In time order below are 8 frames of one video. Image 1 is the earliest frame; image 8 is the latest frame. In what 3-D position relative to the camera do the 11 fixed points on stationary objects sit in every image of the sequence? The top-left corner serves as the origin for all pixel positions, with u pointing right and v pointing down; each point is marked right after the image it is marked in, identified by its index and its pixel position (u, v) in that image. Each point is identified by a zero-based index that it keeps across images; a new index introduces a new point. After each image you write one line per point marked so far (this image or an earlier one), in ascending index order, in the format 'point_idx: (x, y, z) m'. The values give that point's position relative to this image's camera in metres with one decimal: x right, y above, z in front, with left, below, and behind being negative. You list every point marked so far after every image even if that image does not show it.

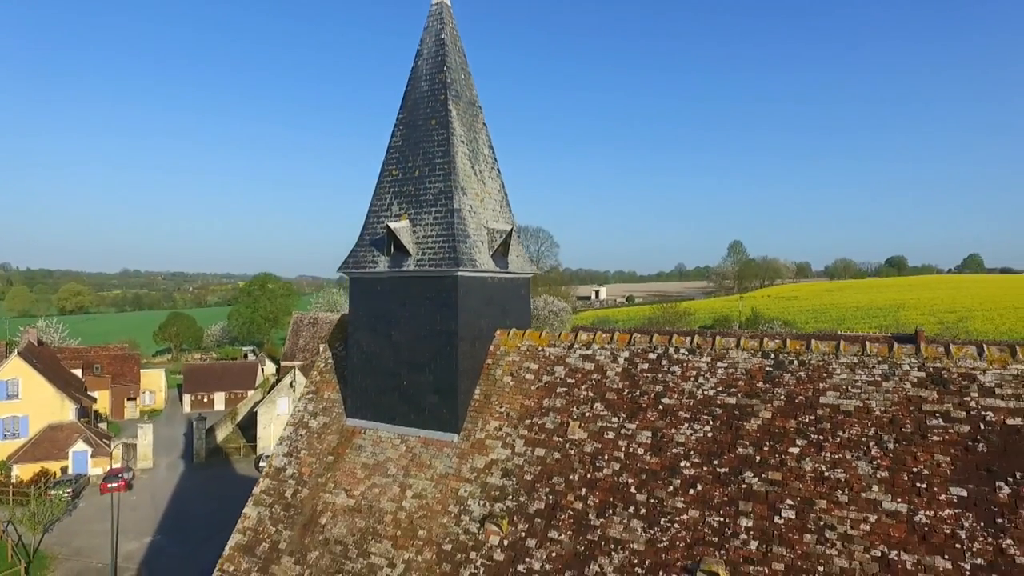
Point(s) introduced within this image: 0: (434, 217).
0: (-1.2, +1.1, +9.3) m
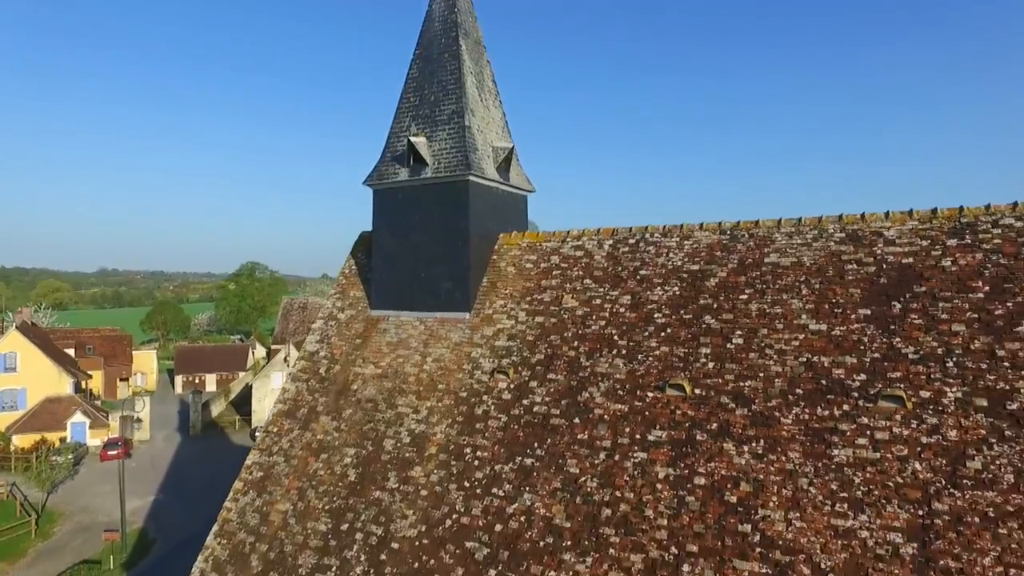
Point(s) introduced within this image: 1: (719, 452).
0: (-1.1, +2.7, +10.9) m
1: (+2.5, -2.0, +7.4) m
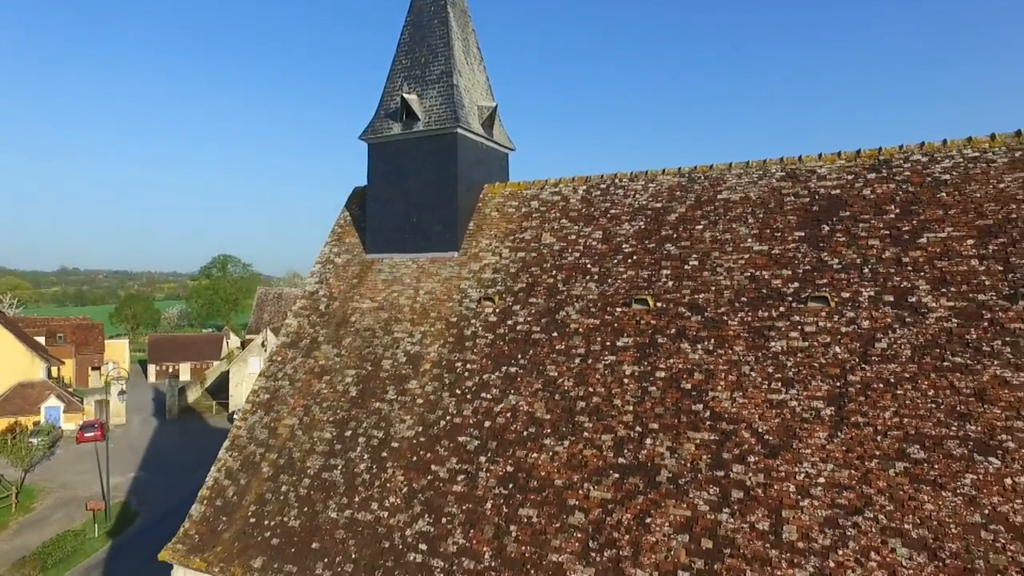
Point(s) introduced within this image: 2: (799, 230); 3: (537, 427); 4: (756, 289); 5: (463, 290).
0: (-1.5, +3.8, +12.0) m
1: (+2.3, -0.9, +8.7) m
2: (+4.2, +0.9, +9.0) m
3: (+0.4, -2.0, +8.8) m
4: (+3.5, 0.0, +8.8) m
5: (-0.9, 0.0, +10.9) m
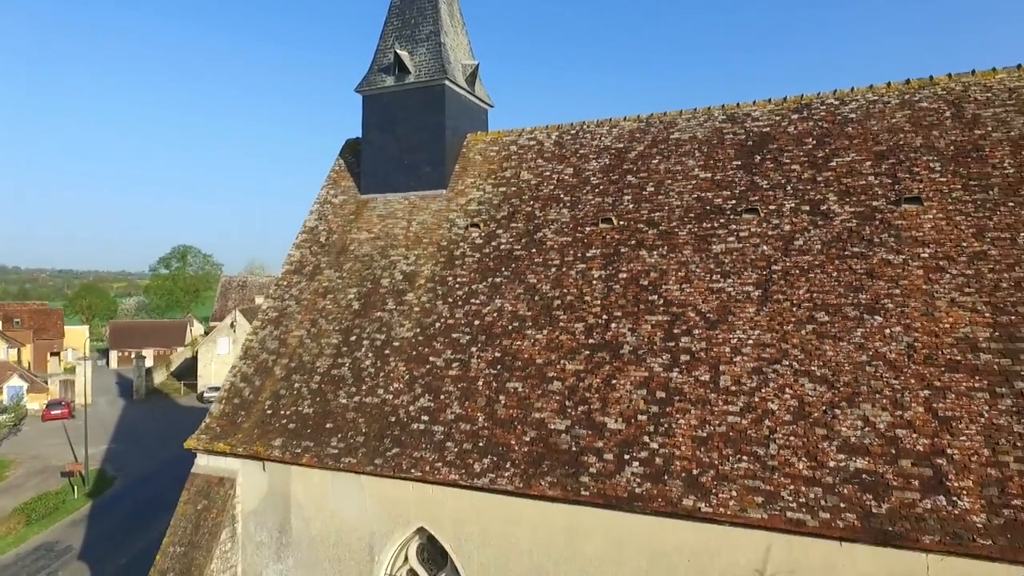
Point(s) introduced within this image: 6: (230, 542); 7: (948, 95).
0: (-1.9, +5.2, +13.5) m
1: (+2.1, +0.5, +10.4) m
2: (+4.0, +2.3, +10.9) m
3: (+0.1, -0.6, +10.4) m
4: (+3.2, +1.4, +10.6) m
5: (-1.2, +1.4, +12.5) m
6: (-4.8, -4.3, +10.5) m
7: (+7.2, +3.2, +10.2) m
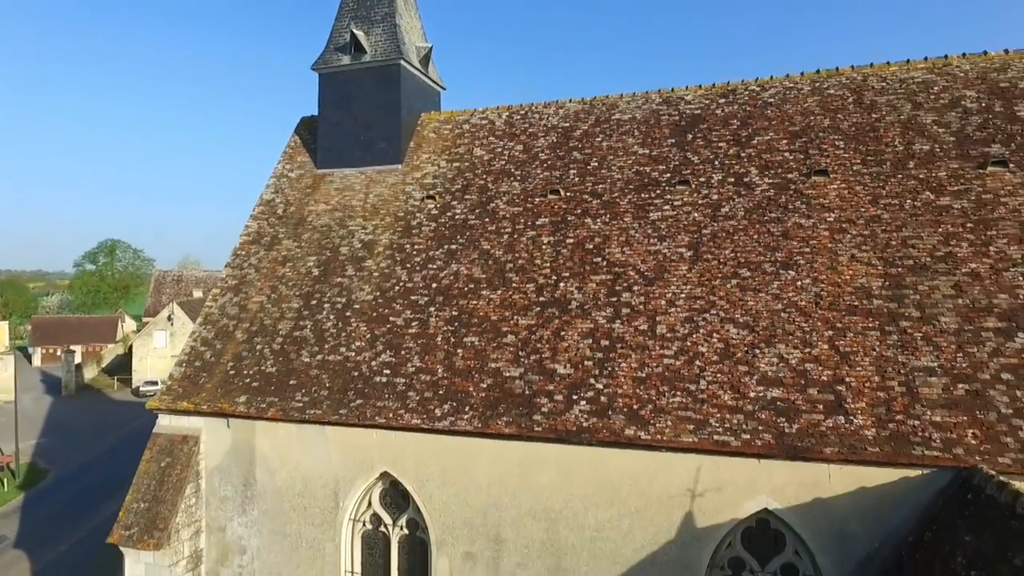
0: (-3.0, +5.9, +14.0) m
1: (+1.3, +1.2, +11.3) m
2: (+3.1, +2.9, +12.0) m
3: (-0.7, +0.1, +11.1) m
4: (+2.4, +2.1, +11.6) m
5: (-2.2, +2.0, +13.1) m
6: (-5.5, -3.6, +10.8) m
7: (+6.4, +3.8, +11.6) m
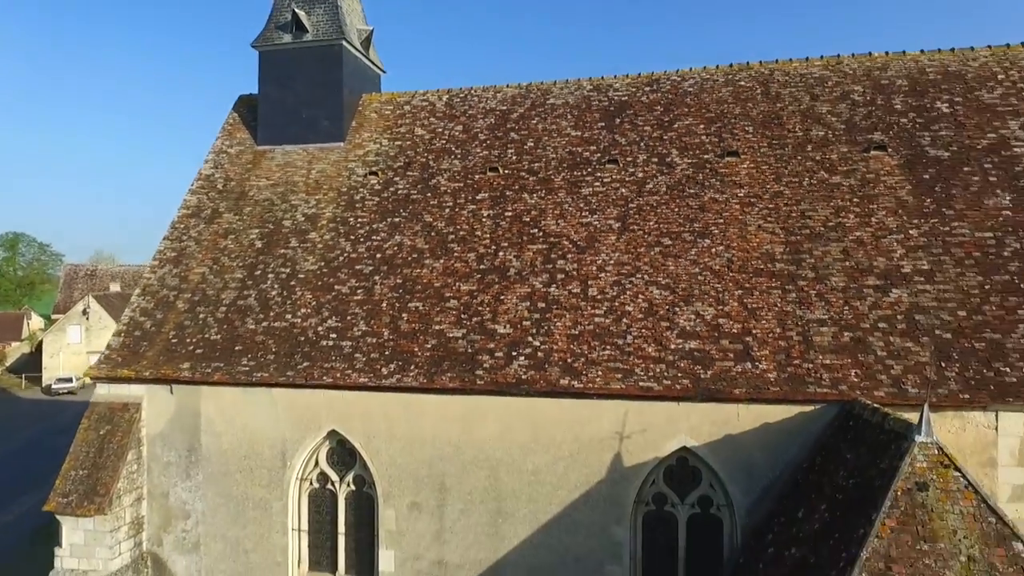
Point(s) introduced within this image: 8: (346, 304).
0: (-4.4, +6.4, +14.3) m
1: (+0.1, +1.8, +12.1) m
2: (+1.9, +3.5, +12.9) m
3: (-1.8, +0.6, +11.7) m
4: (+1.2, +2.7, +12.5) m
5: (-3.5, +2.6, +13.4) m
6: (-6.6, -3.1, +10.8) m
7: (+5.2, +4.4, +12.9) m
8: (-3.0, -0.3, +11.2) m
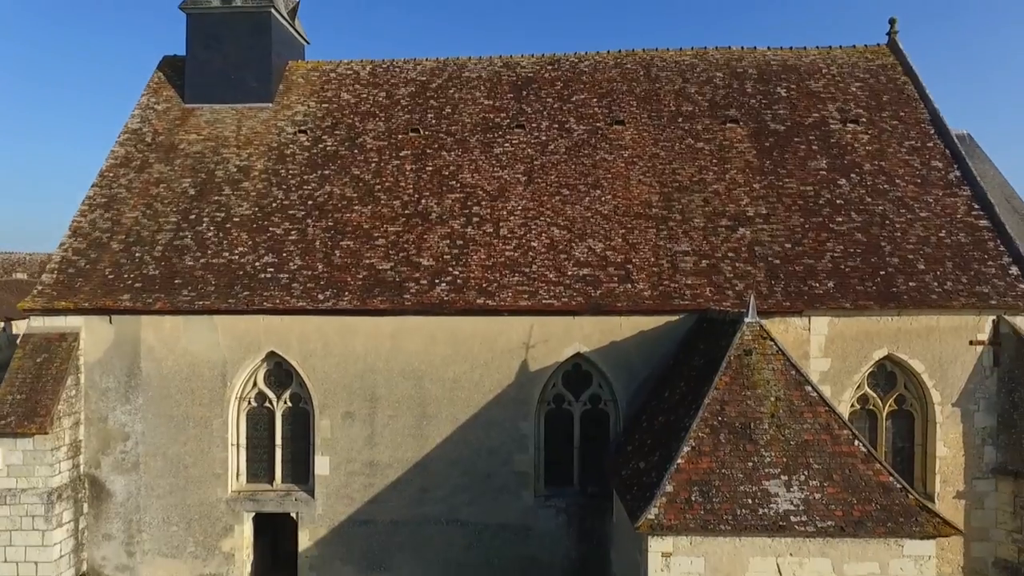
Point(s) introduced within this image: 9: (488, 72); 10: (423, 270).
0: (-6.4, +7.6, +15.2) m
1: (-1.6, +2.9, +13.7) m
2: (0.0, +4.7, +14.8) m
3: (-3.5, +1.8, +13.0) m
4: (-0.6, +3.8, +14.3) m
5: (-5.5, +3.8, +14.5) m
6: (-8.1, -1.9, +11.4) m
7: (+3.2, +5.6, +15.2) m
8: (-4.6, +0.9, +12.3) m
9: (-0.6, +5.4, +15.4) m
10: (-1.7, +0.3, +11.7) m
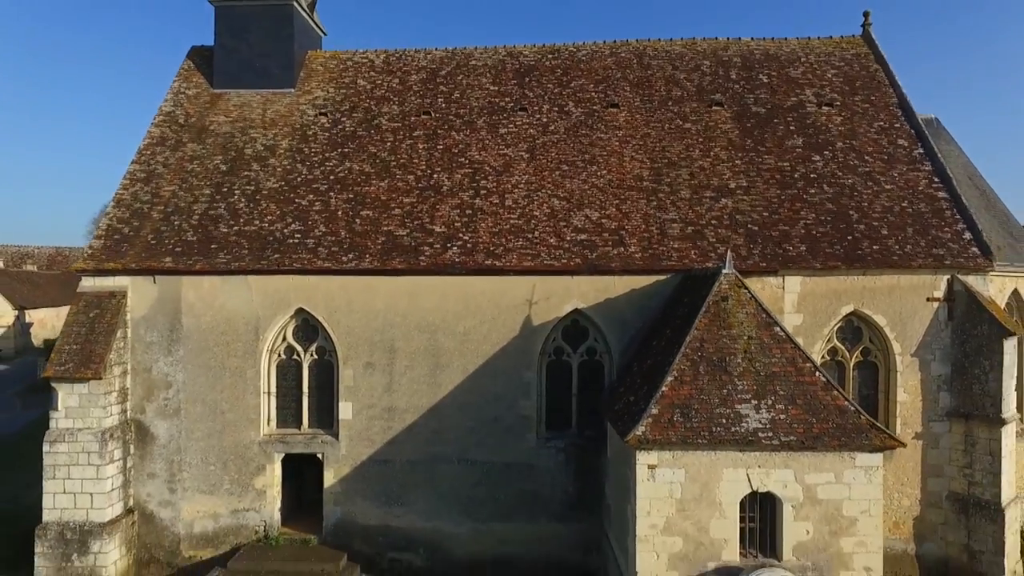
0: (-6.3, +8.4, +16.5) m
1: (-1.5, +3.7, +14.9) m
2: (+0.1, +5.4, +16.1) m
3: (-3.4, +2.6, +14.2) m
4: (-0.5, +4.6, +15.5) m
5: (-5.4, +4.5, +15.7) m
6: (-8.0, -1.1, +12.6) m
7: (+3.3, +6.3, +16.5) m
8: (-4.5, +1.6, +13.5) m
9: (-0.5, +6.1, +16.6) m
10: (-1.6, +1.1, +13.0) m
